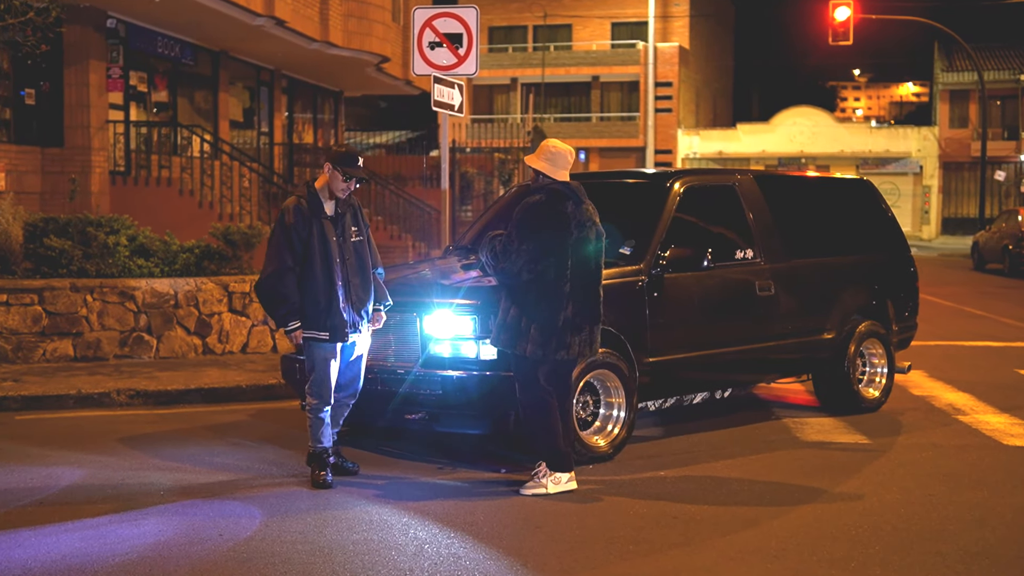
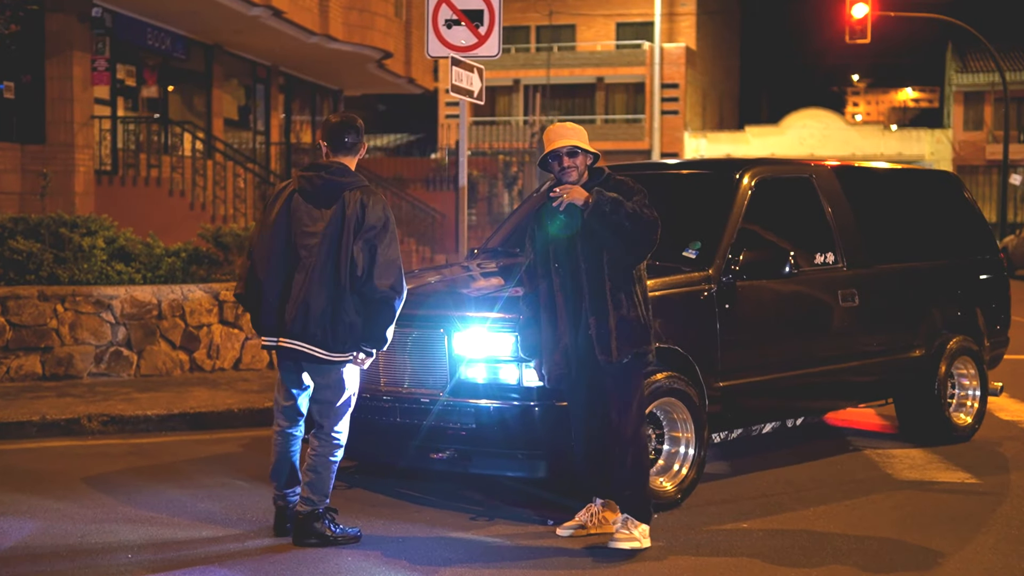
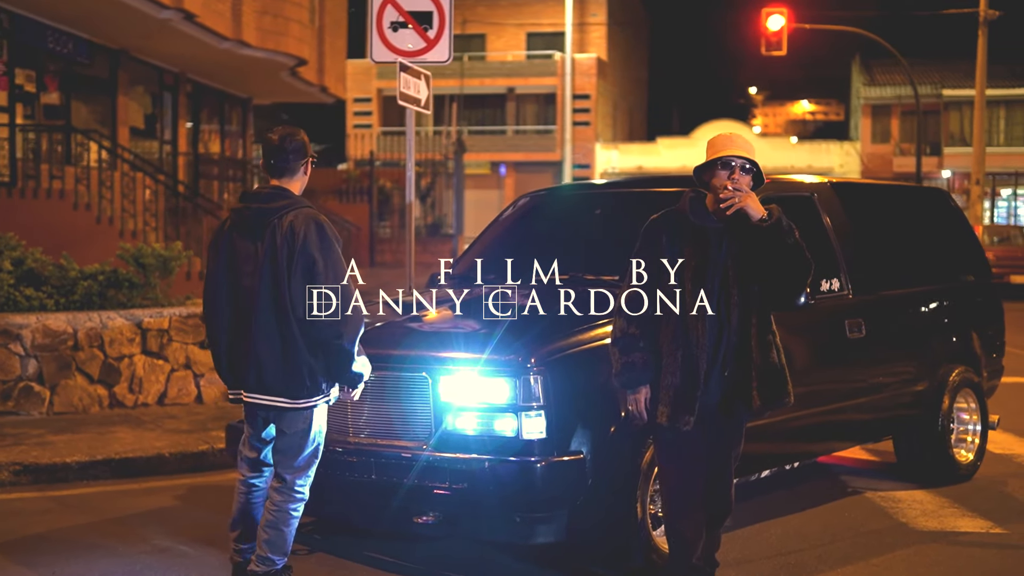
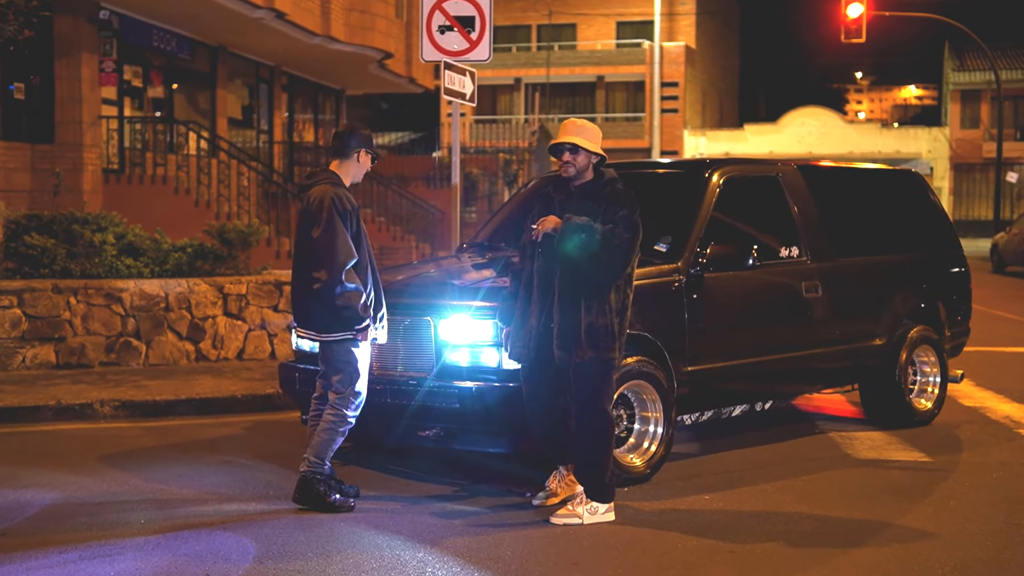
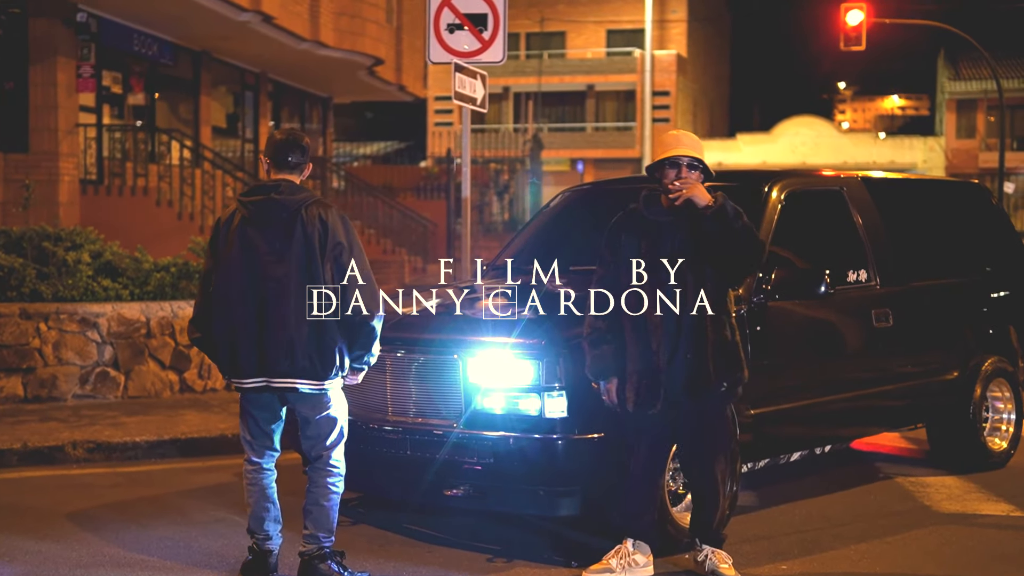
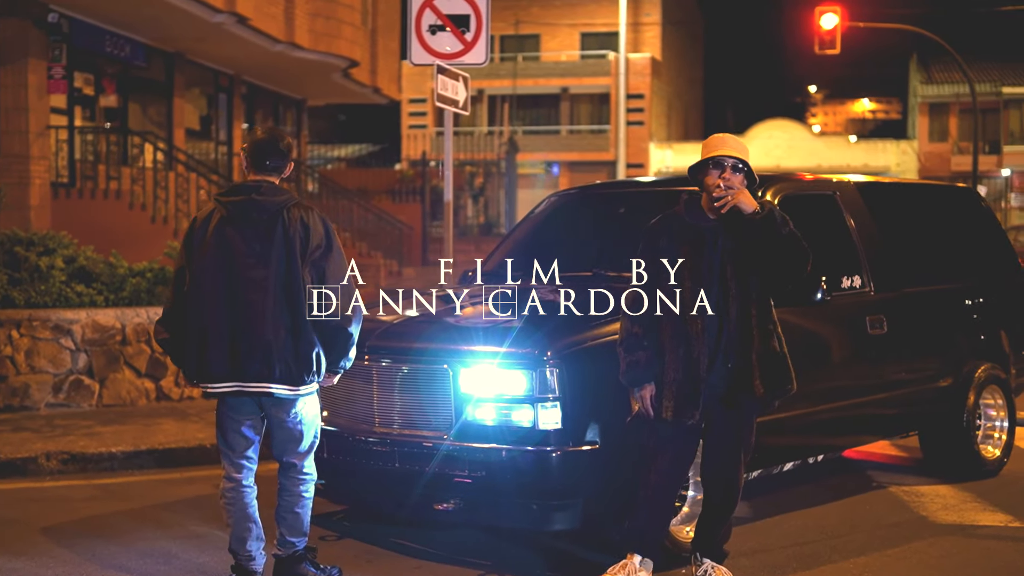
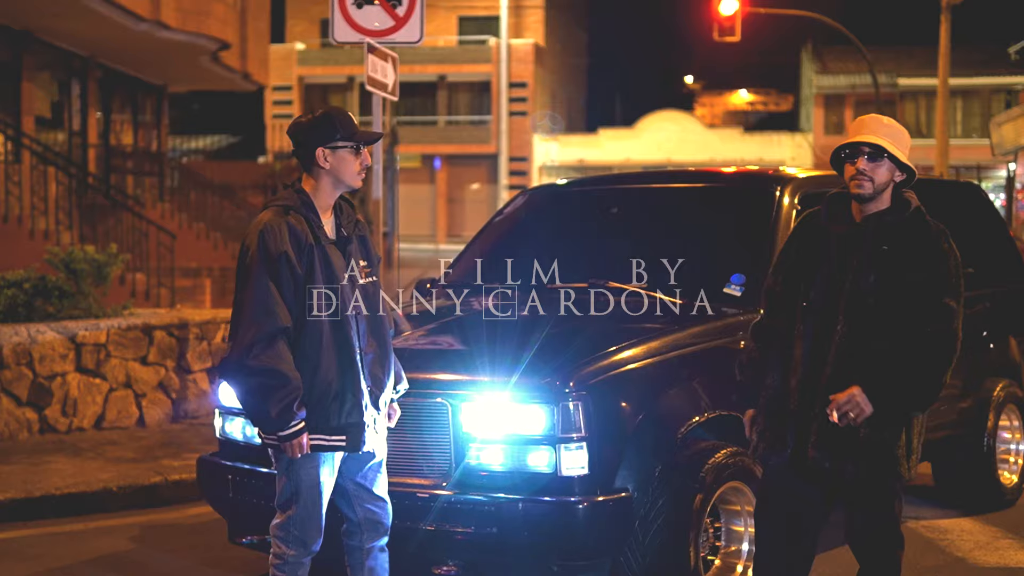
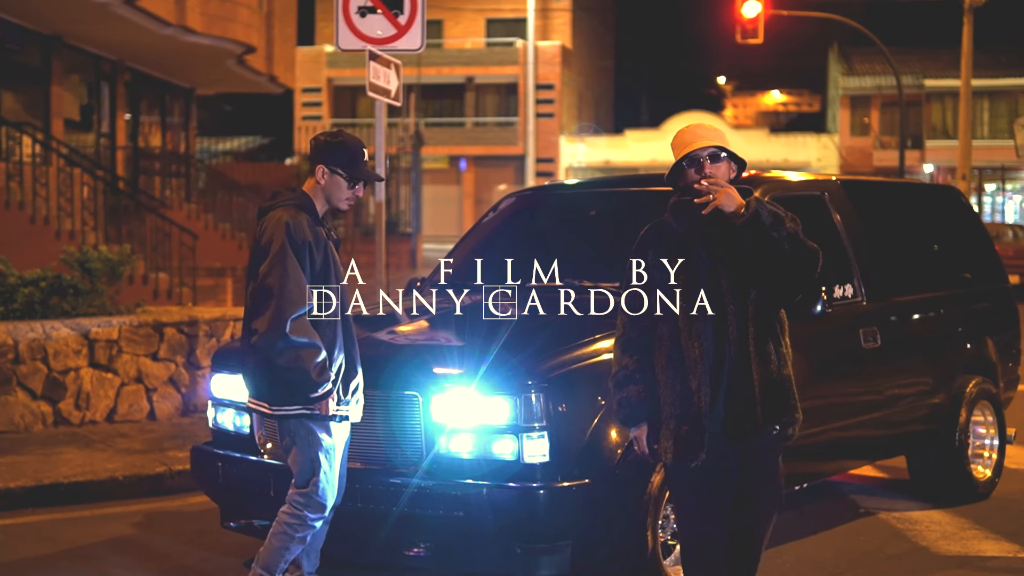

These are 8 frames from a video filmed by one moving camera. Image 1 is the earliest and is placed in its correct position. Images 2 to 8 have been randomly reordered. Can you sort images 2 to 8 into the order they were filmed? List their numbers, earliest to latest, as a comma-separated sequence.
4, 2, 5, 6, 3, 8, 7
